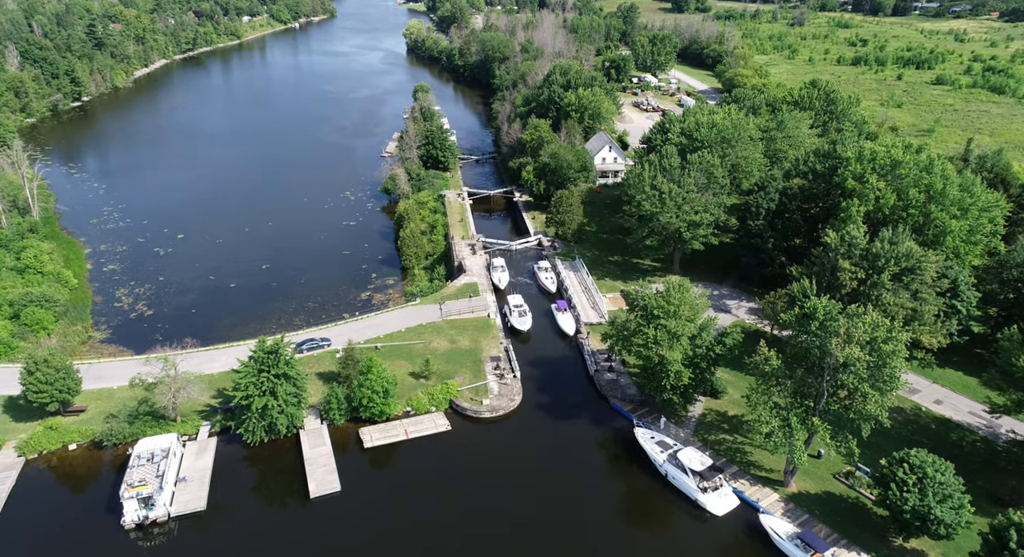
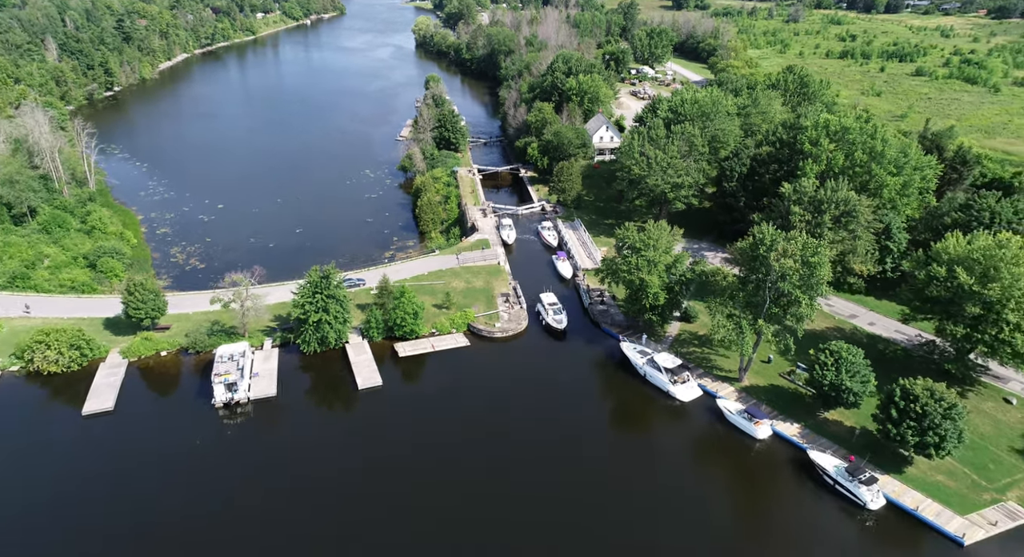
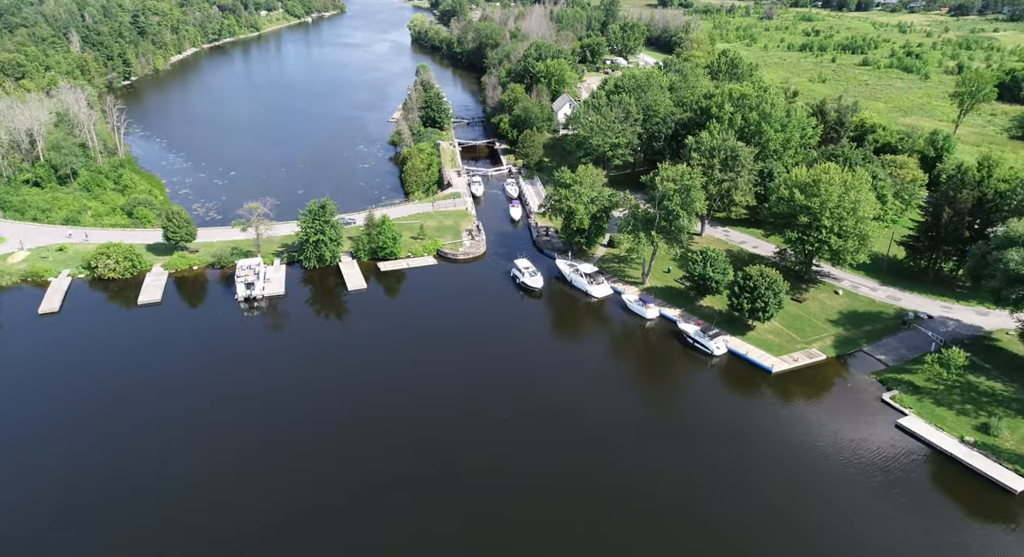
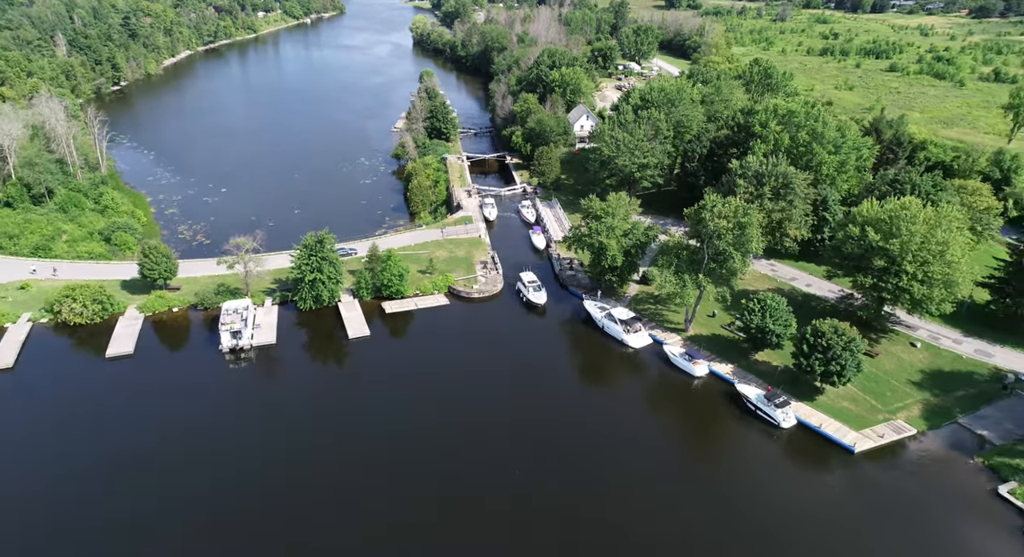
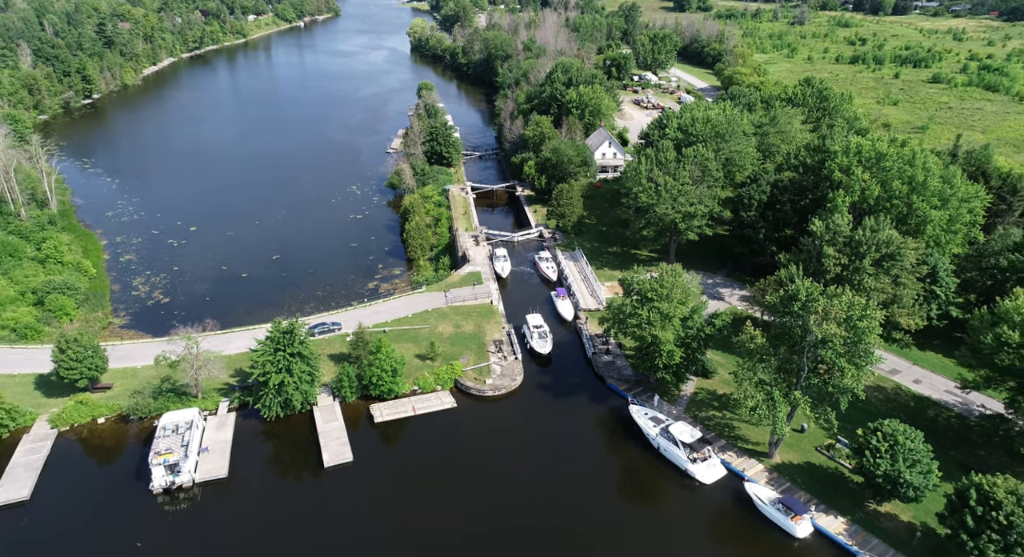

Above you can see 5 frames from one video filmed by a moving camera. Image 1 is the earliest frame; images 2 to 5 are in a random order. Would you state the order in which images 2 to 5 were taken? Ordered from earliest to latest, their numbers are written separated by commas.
5, 2, 4, 3
